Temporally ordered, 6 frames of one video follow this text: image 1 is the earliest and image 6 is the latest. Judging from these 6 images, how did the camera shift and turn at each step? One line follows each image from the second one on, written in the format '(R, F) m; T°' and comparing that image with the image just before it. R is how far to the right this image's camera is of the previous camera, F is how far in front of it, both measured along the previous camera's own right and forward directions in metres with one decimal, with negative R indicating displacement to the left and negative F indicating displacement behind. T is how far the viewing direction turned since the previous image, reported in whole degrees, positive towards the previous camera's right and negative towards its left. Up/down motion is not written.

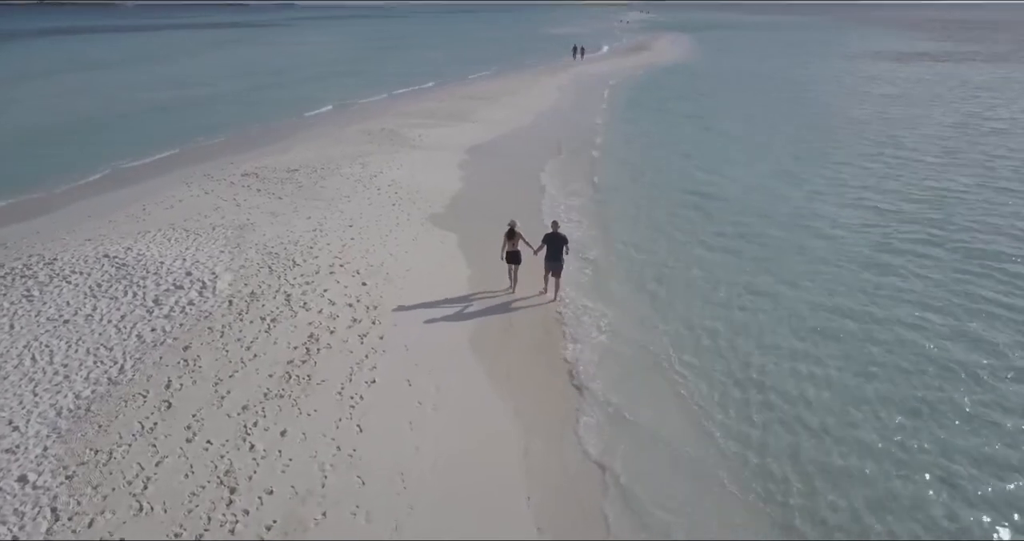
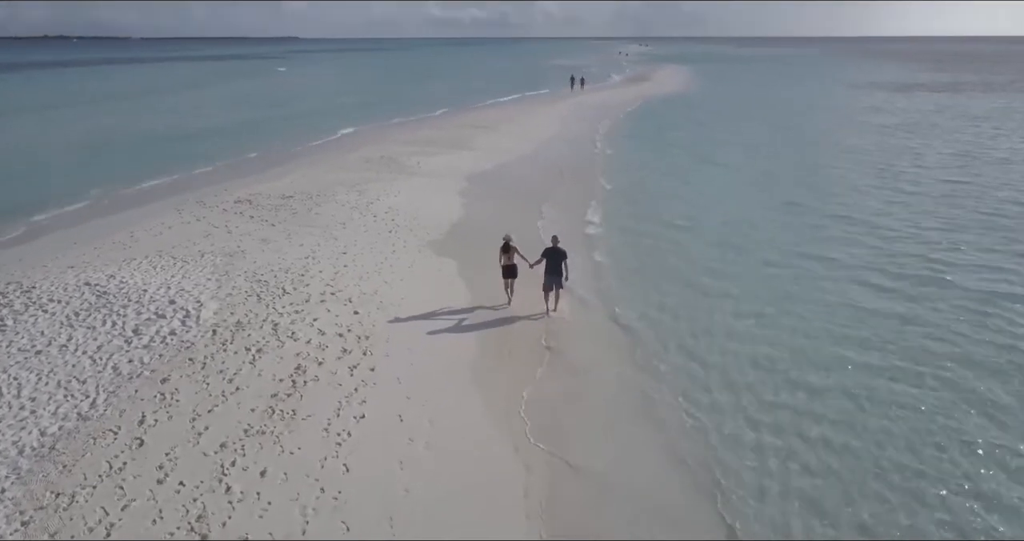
(0.0, +0.5) m; 0°
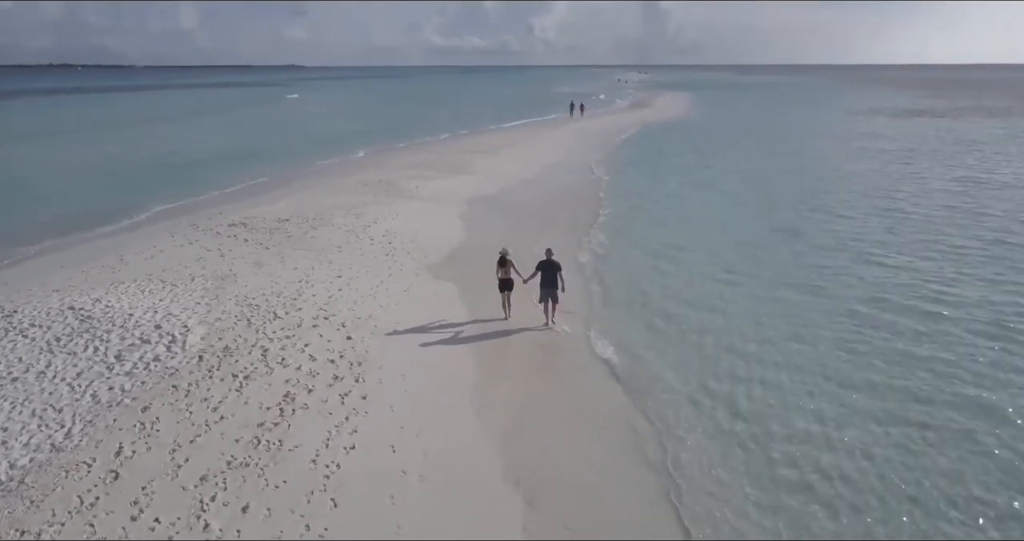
(0.0, +0.4) m; 0°
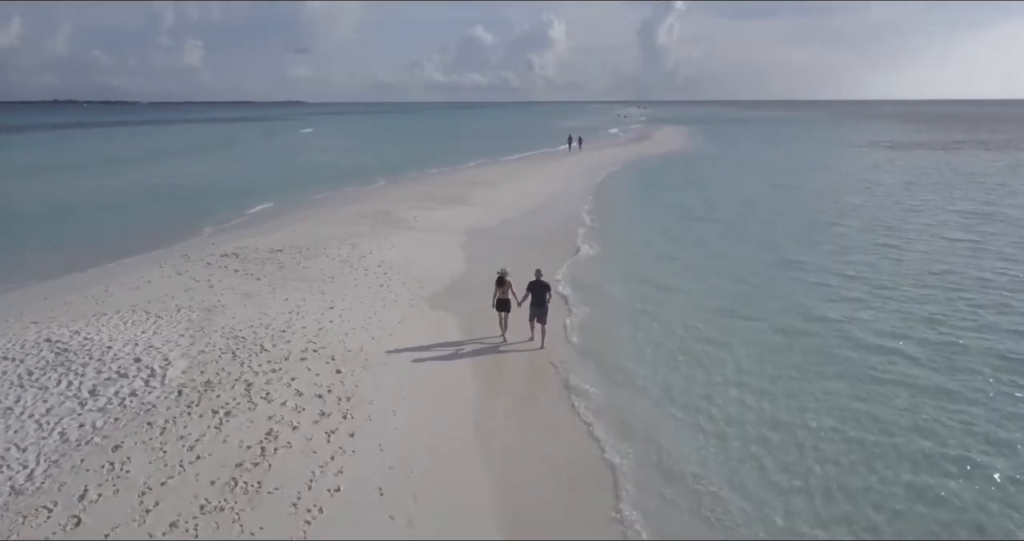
(0.0, +0.5) m; 0°
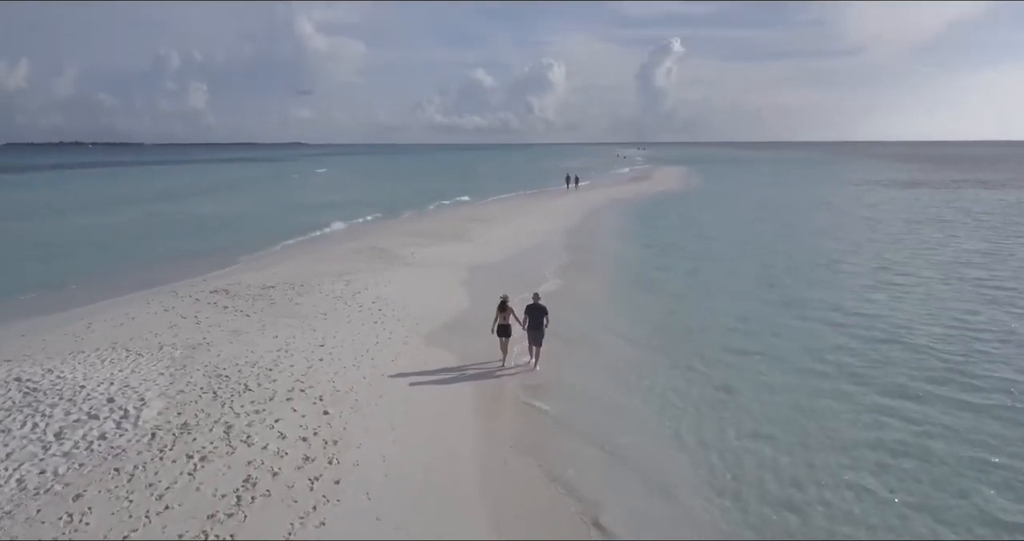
(0.0, +0.6) m; 0°
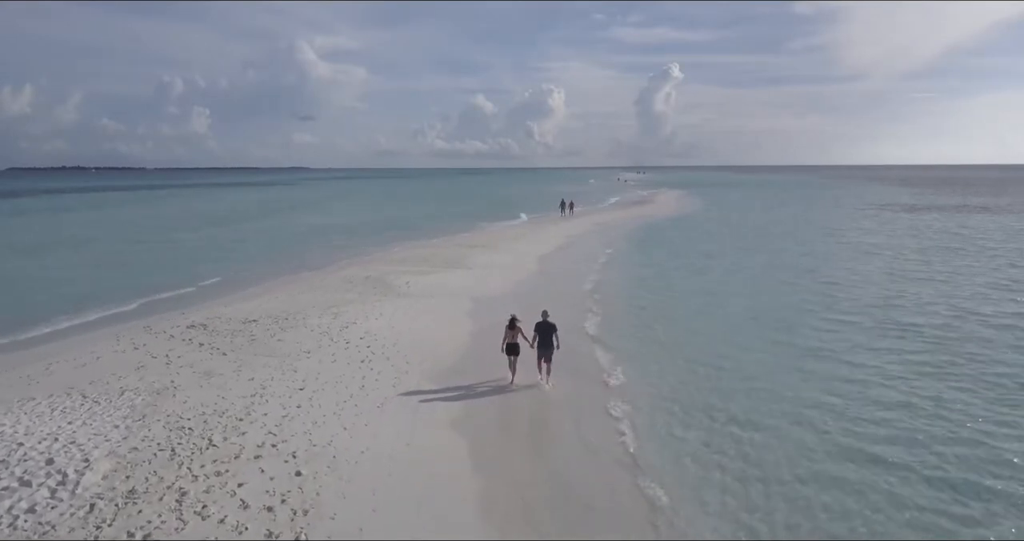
(0.0, +1.2) m; 0°
